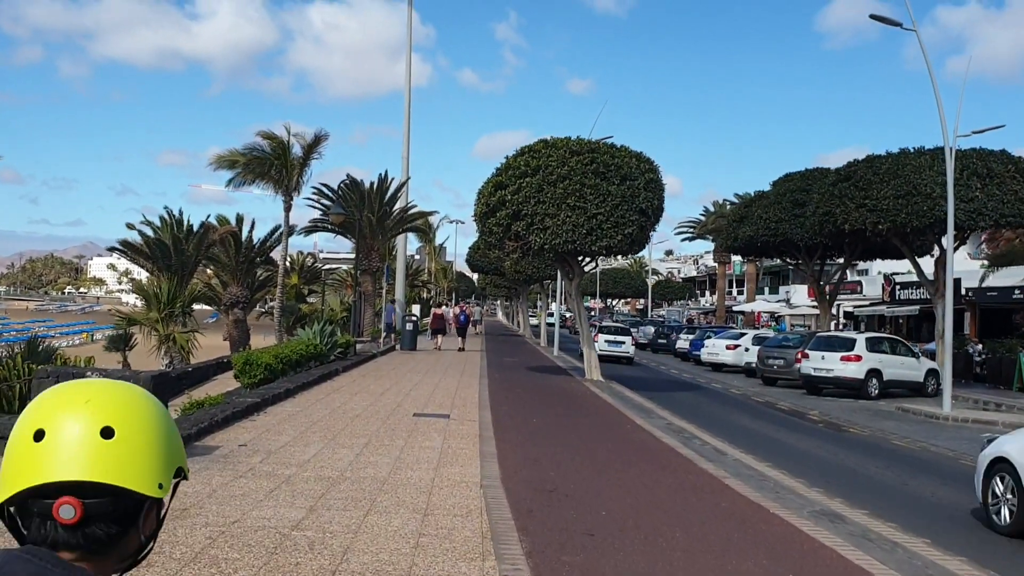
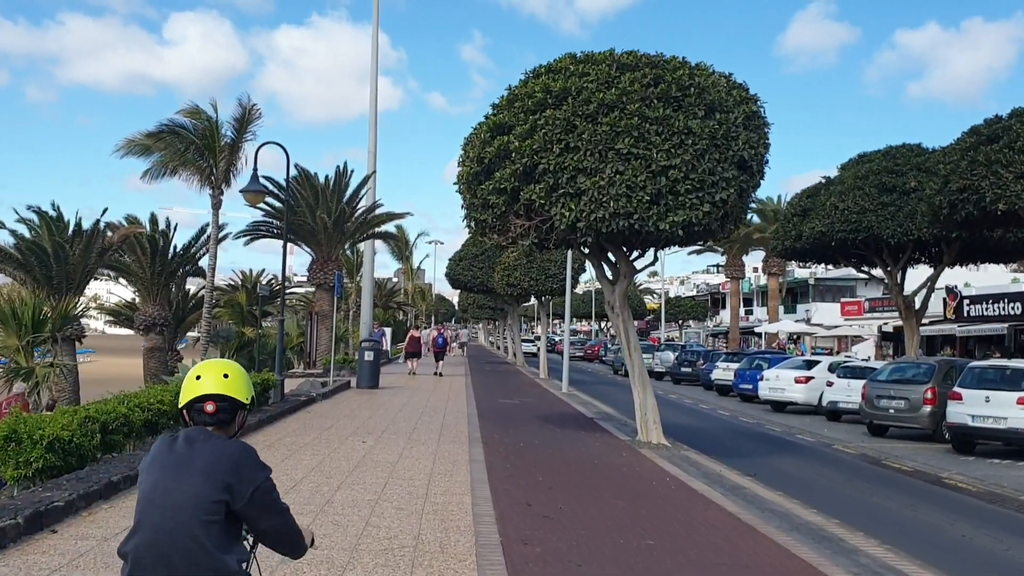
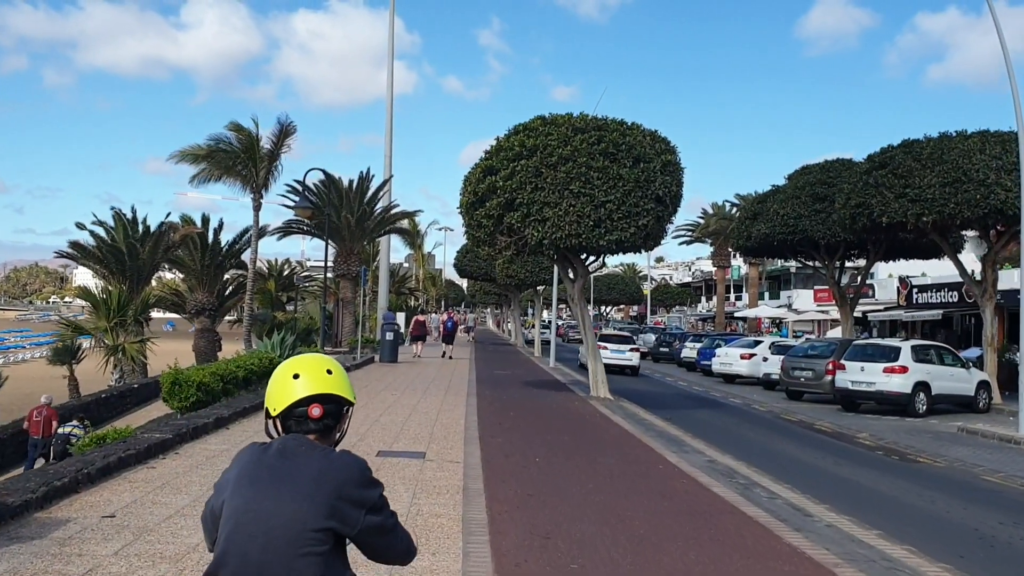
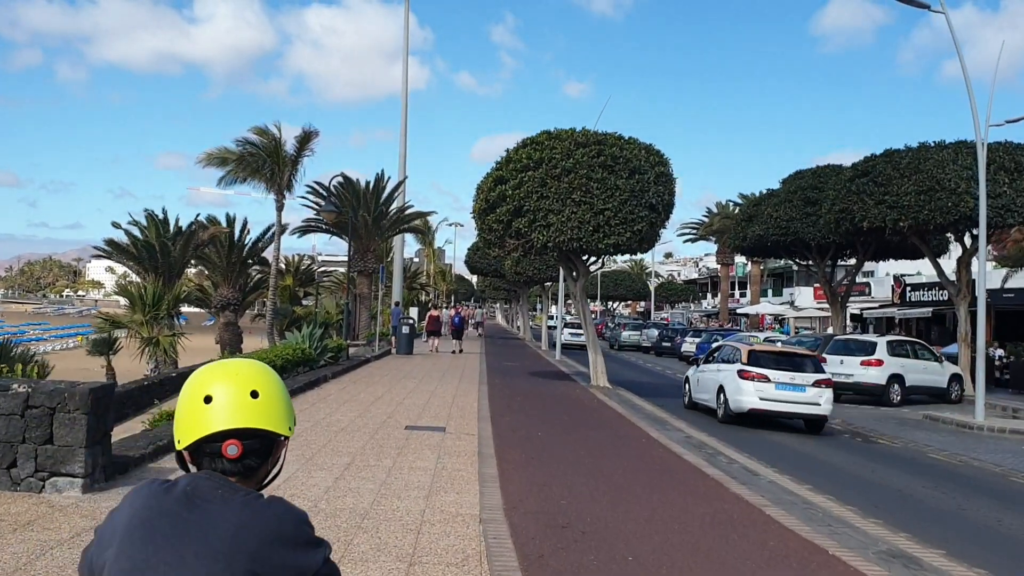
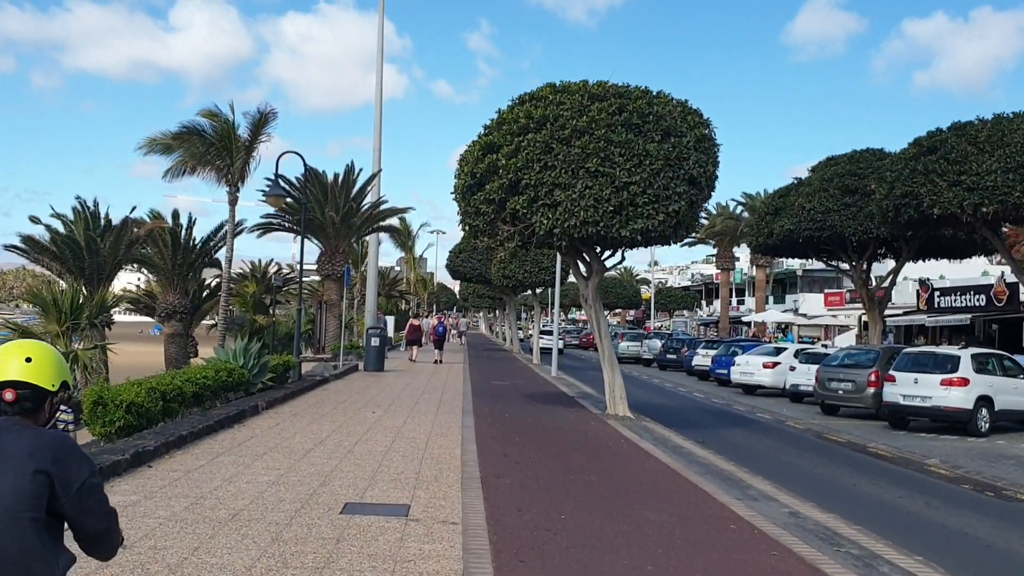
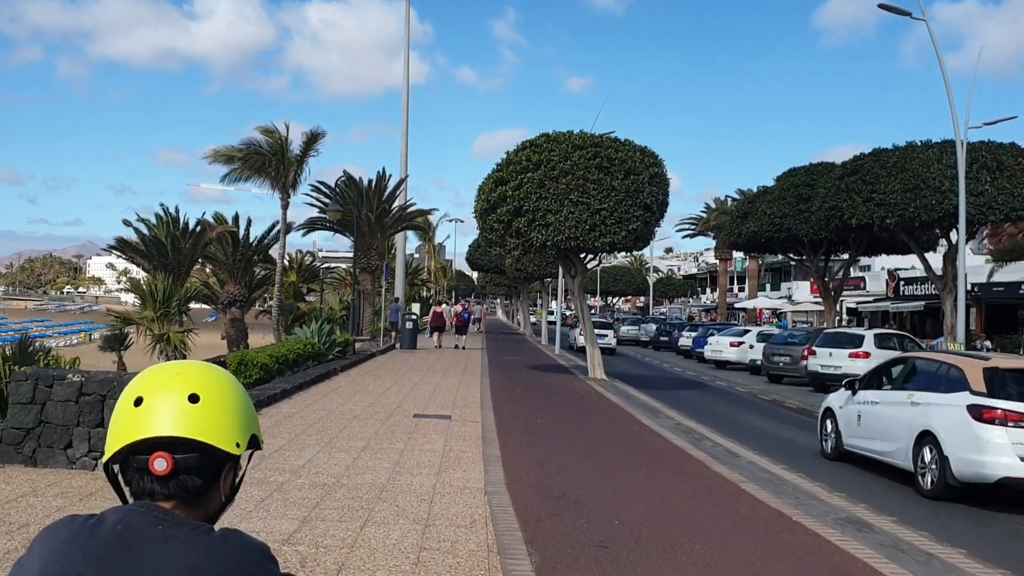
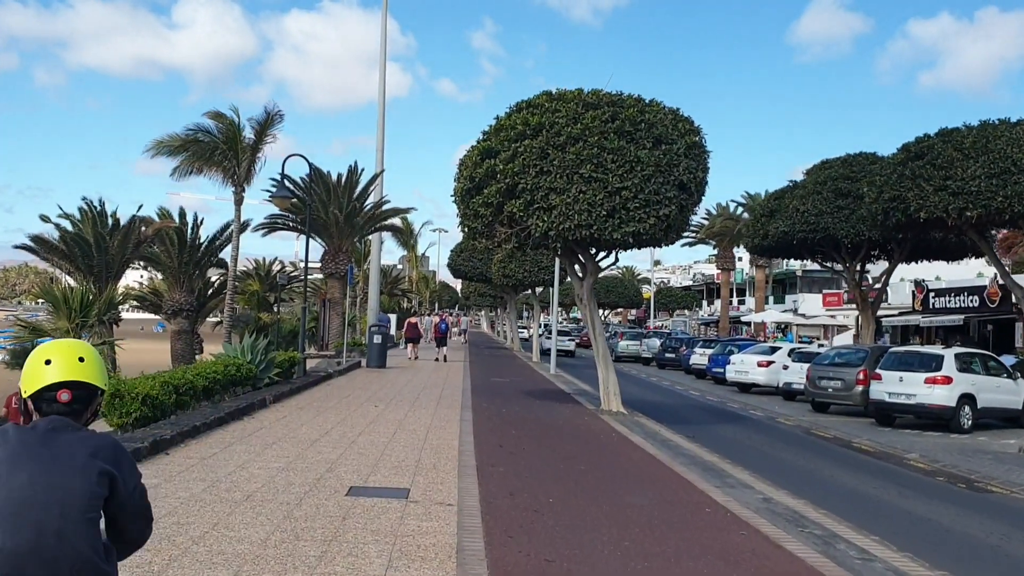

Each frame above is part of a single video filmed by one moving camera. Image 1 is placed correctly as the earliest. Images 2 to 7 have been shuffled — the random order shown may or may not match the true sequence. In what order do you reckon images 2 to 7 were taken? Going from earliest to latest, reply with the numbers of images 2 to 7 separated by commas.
6, 4, 3, 7, 5, 2
